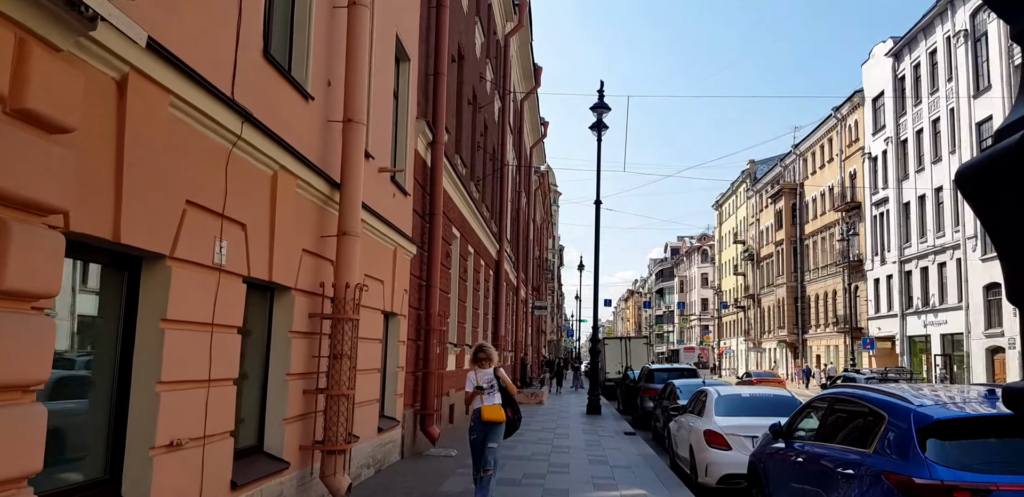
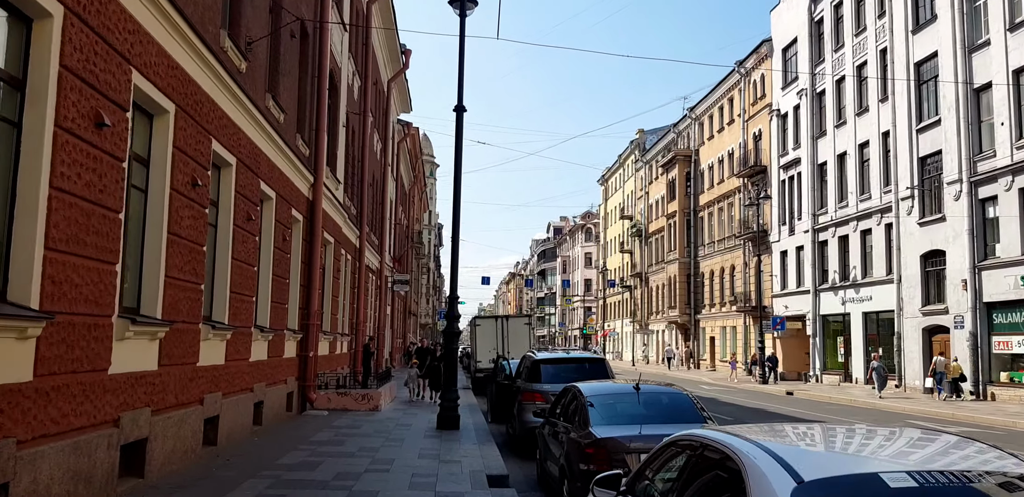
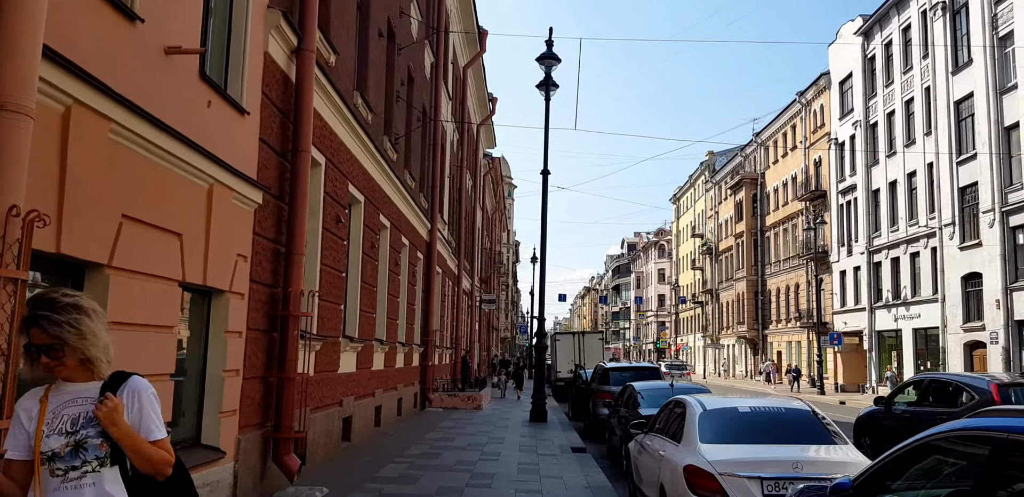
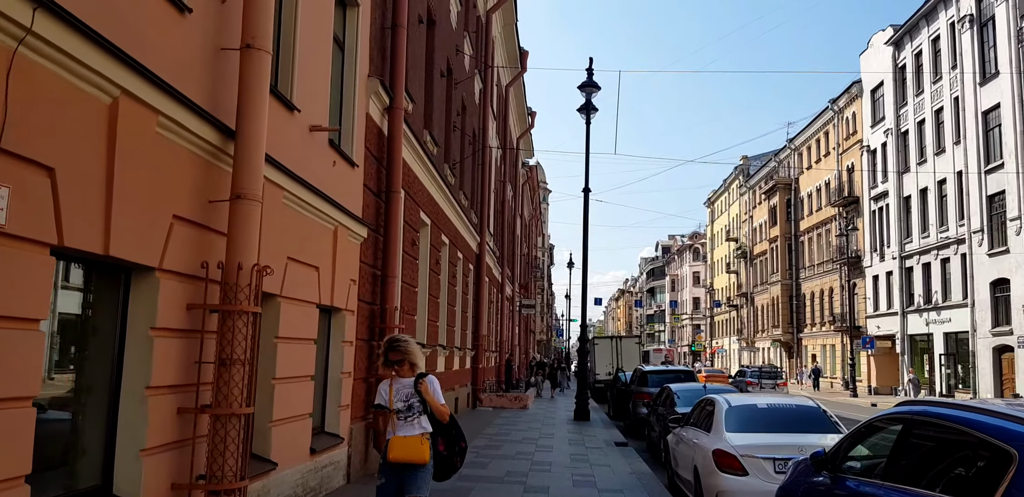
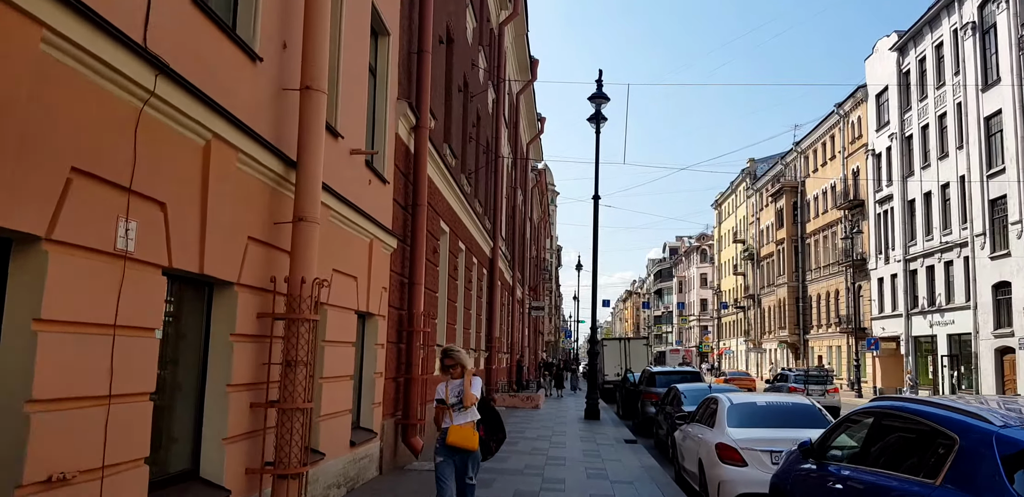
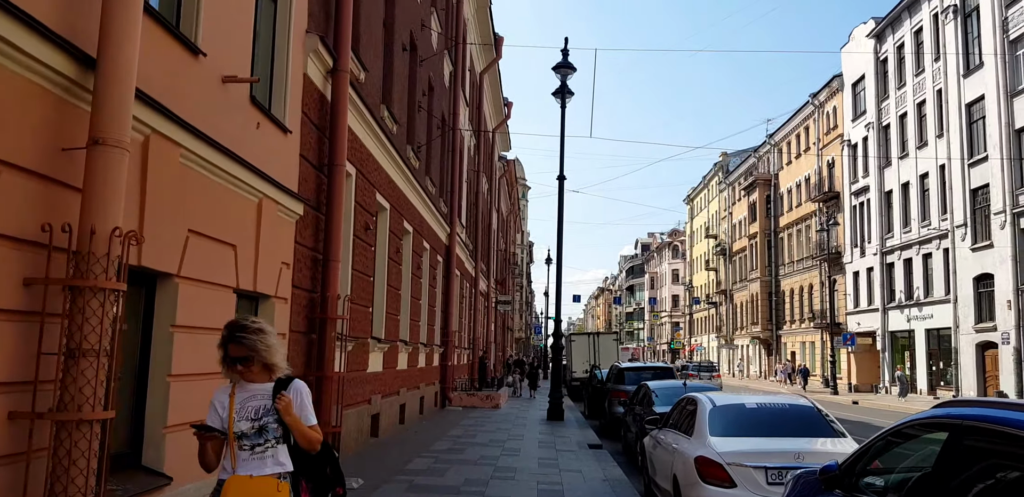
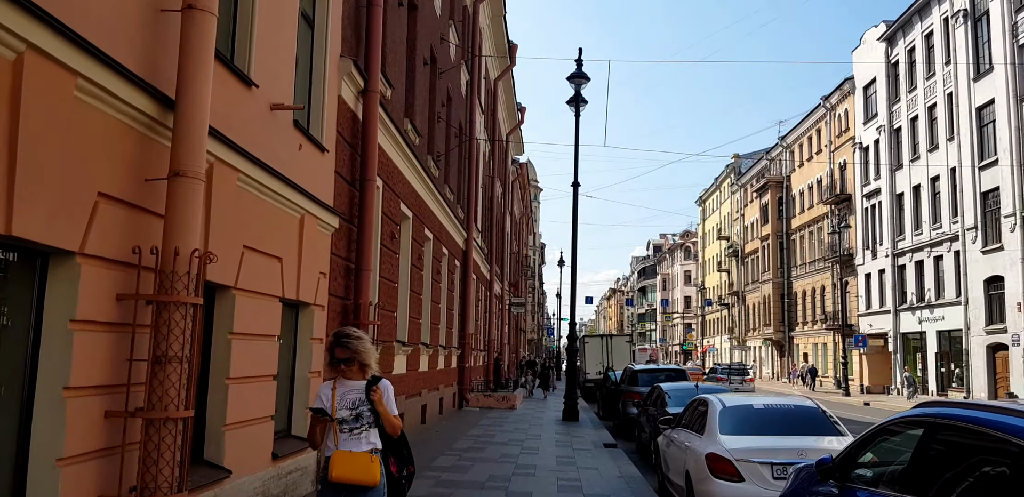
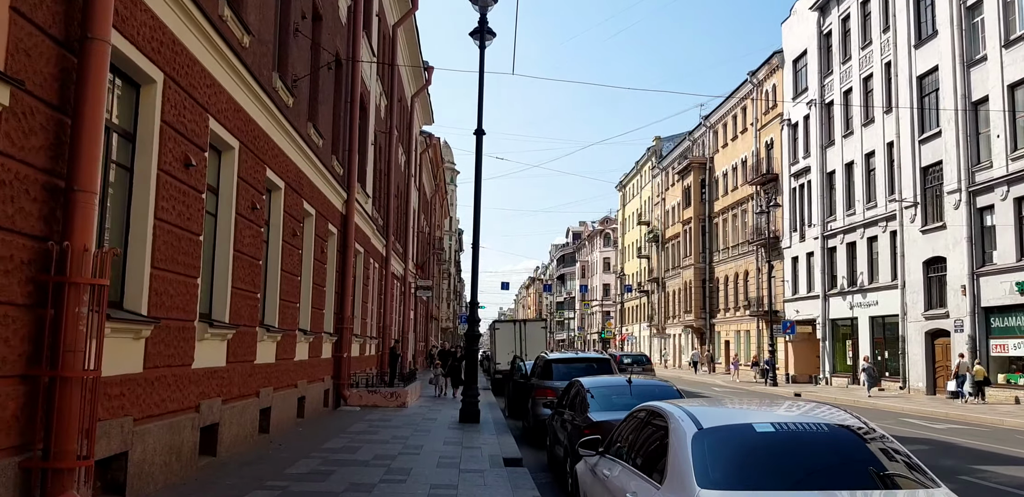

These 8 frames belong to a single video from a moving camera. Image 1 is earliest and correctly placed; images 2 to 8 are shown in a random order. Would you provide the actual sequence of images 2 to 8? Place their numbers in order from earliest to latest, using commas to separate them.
5, 4, 7, 6, 3, 8, 2
